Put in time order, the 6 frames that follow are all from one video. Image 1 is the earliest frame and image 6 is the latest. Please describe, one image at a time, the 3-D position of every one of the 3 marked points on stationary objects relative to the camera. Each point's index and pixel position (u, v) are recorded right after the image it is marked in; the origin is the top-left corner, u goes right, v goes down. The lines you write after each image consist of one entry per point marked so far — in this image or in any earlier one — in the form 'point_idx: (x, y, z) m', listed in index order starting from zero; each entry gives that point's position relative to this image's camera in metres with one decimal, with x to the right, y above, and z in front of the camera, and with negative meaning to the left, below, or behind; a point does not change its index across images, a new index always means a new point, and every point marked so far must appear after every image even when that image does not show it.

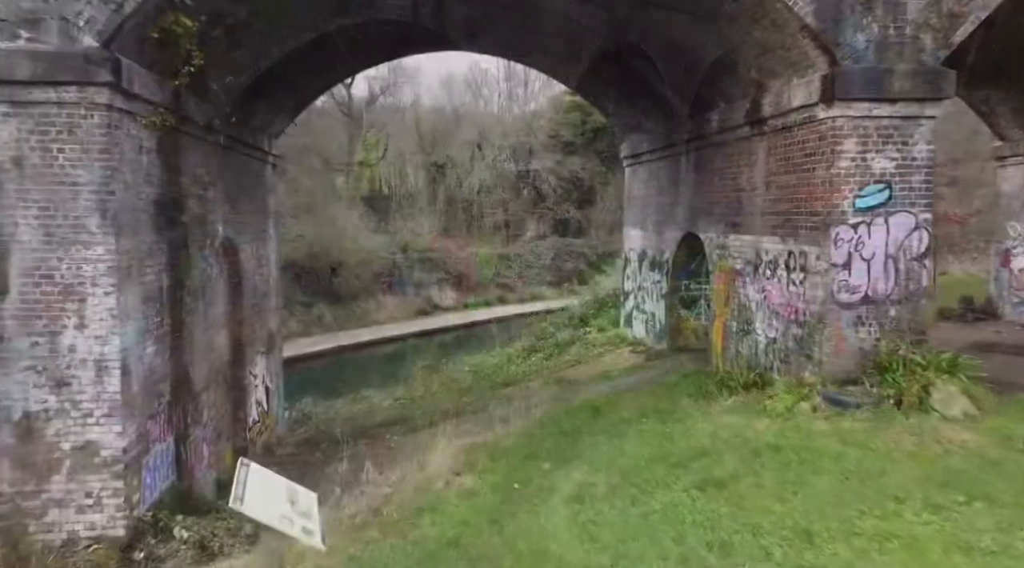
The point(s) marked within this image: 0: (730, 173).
0: (+2.6, +1.3, +8.1) m
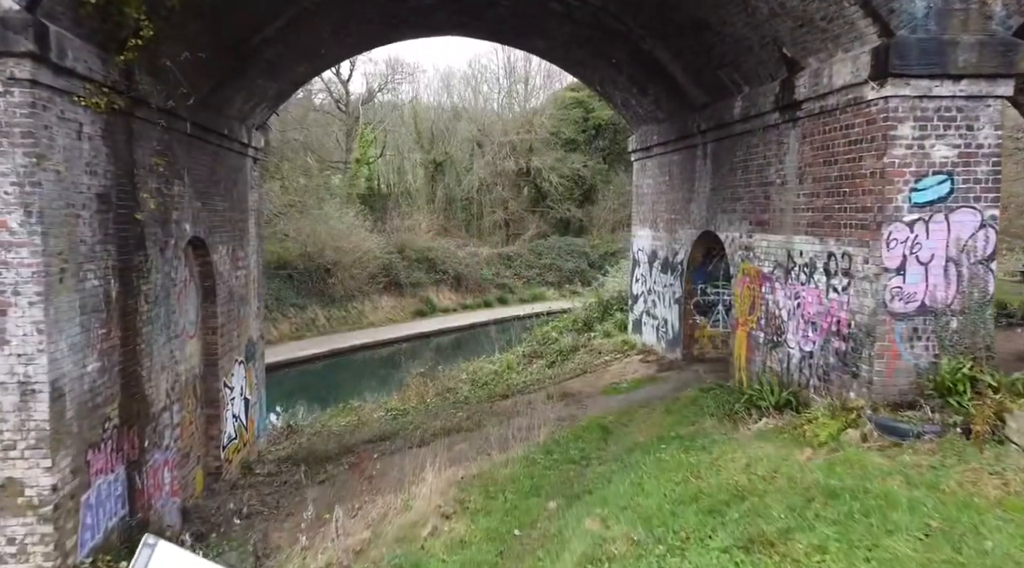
0: (+2.6, +1.3, +7.3) m
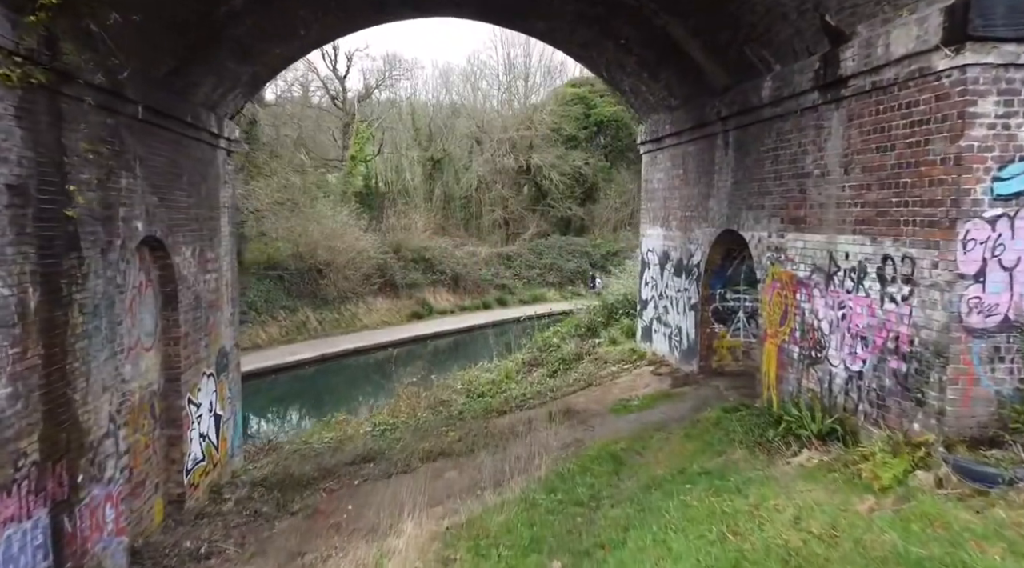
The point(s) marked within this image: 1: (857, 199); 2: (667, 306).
0: (+2.6, +1.2, +6.3) m
1: (+2.7, +0.7, +5.3) m
2: (+2.2, -0.3, +9.5) m
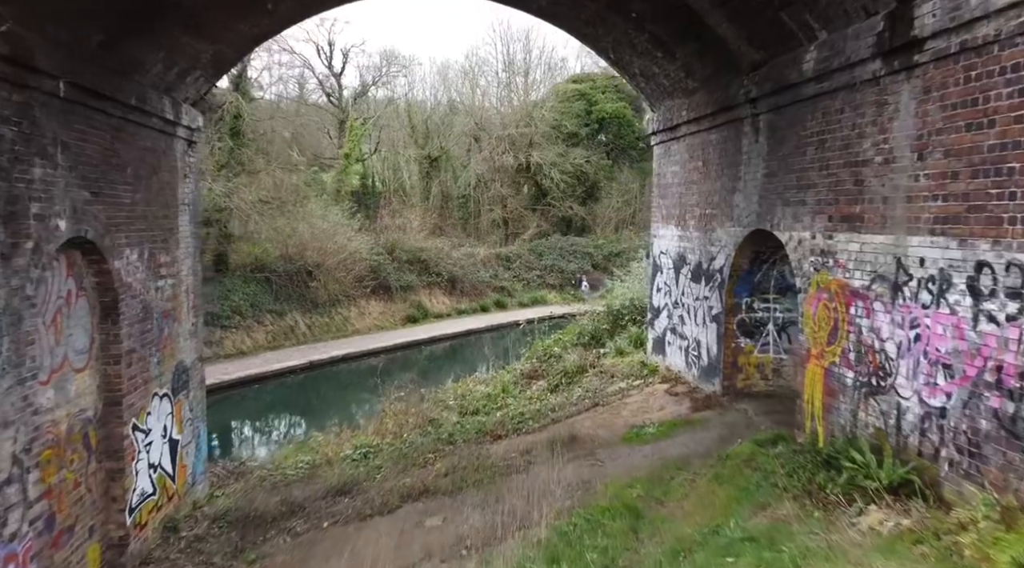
0: (+2.5, +1.1, +5.3) m
1: (+2.7, +0.6, +4.2) m
2: (+2.1, -0.4, +8.4) m
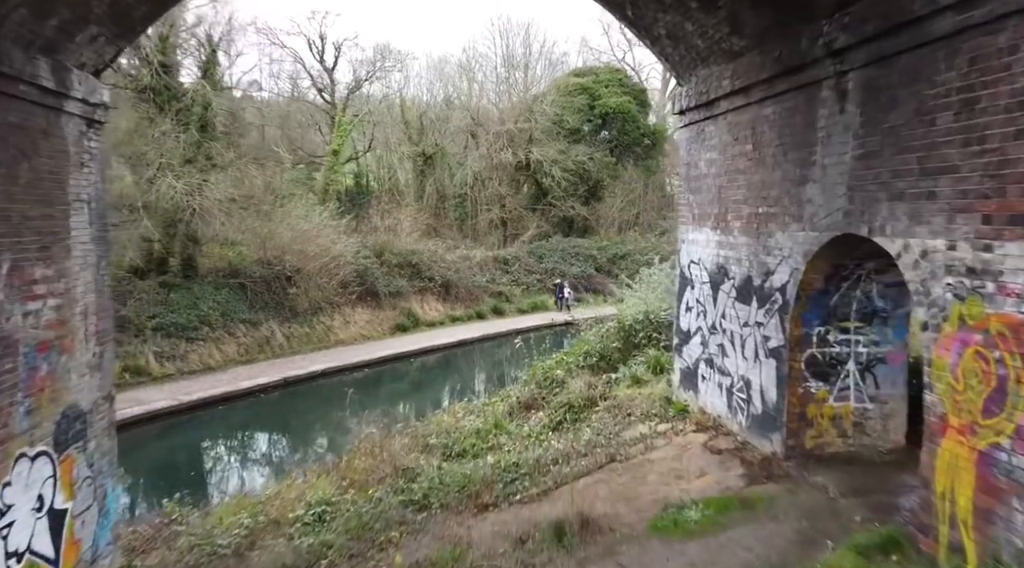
0: (+2.5, +1.0, +3.4) m
1: (+2.6, +0.4, +2.3) m
2: (+2.1, -0.6, +6.5) m
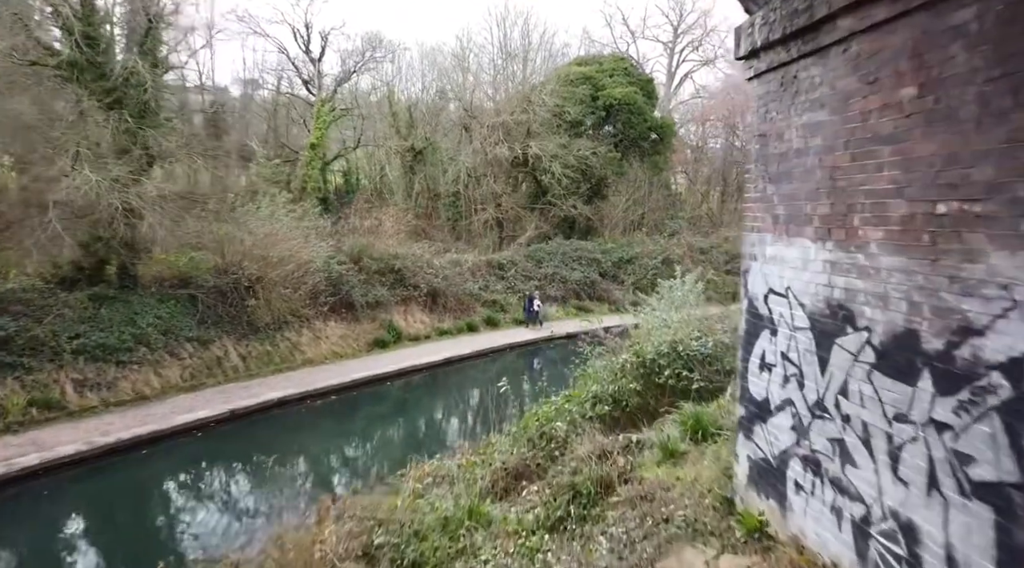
0: (+2.3, +0.7, +0.6) m
1: (+2.4, +0.1, -0.5) m
2: (+1.9, -0.9, +3.7) m
